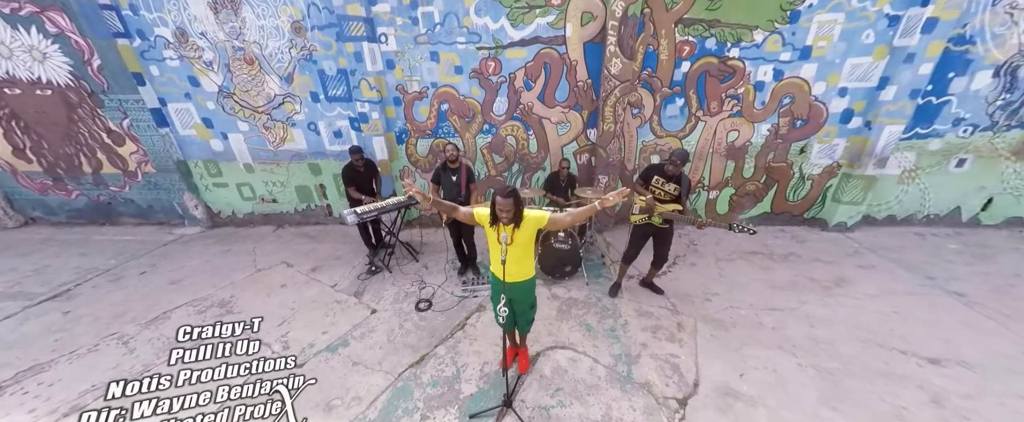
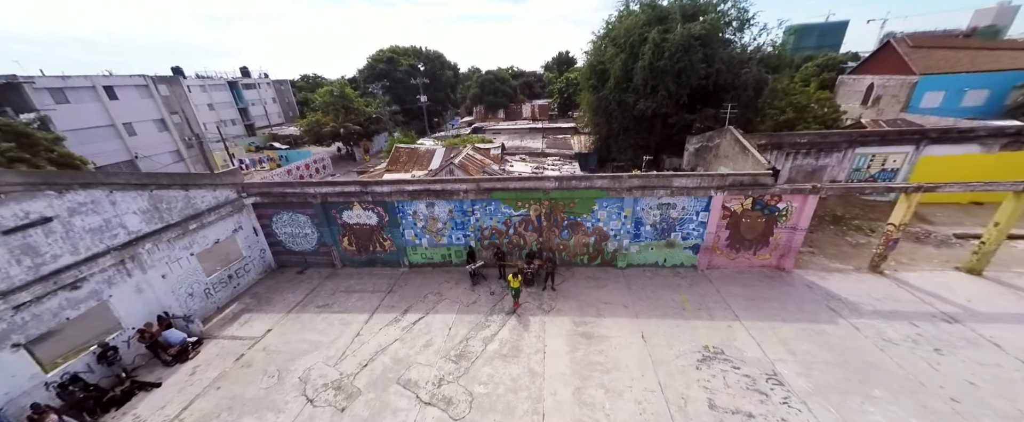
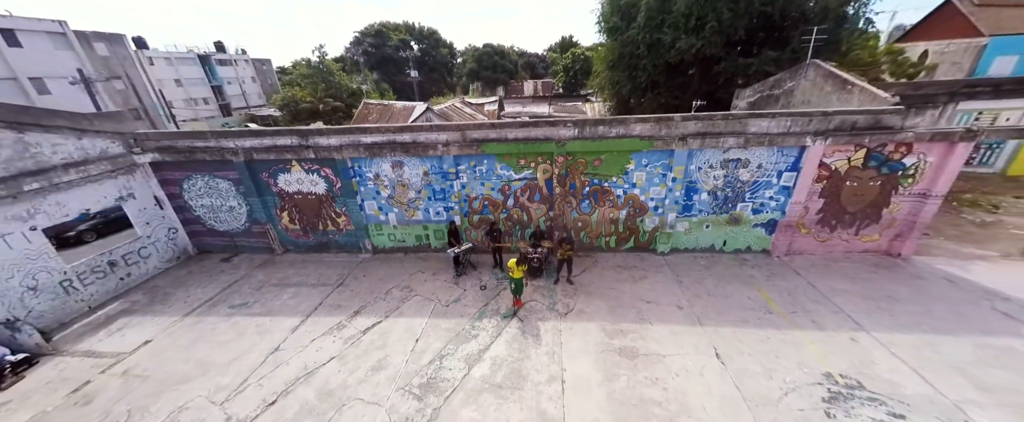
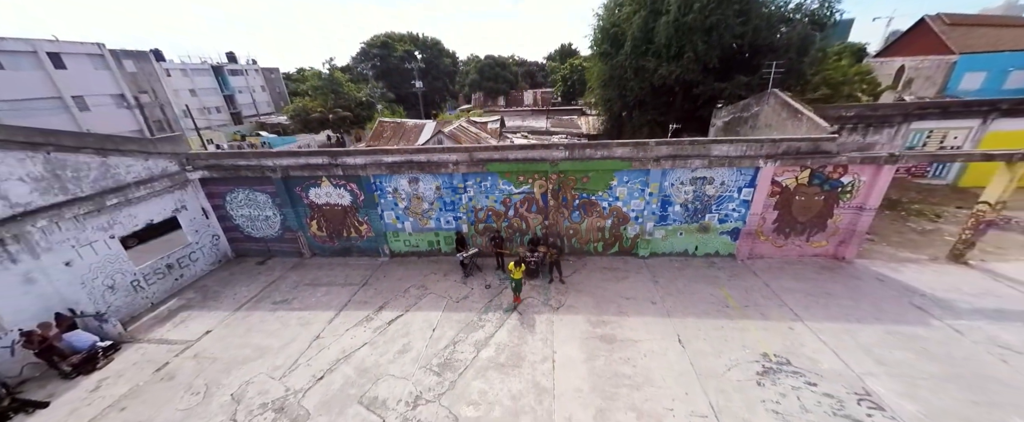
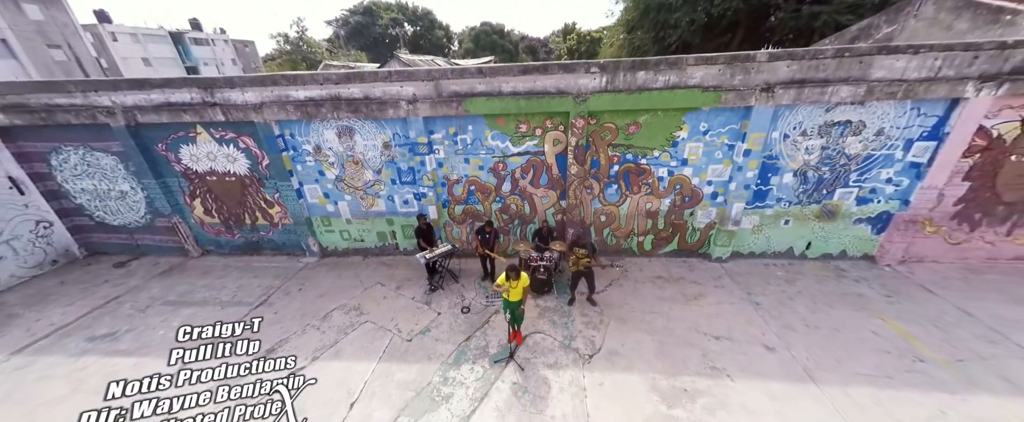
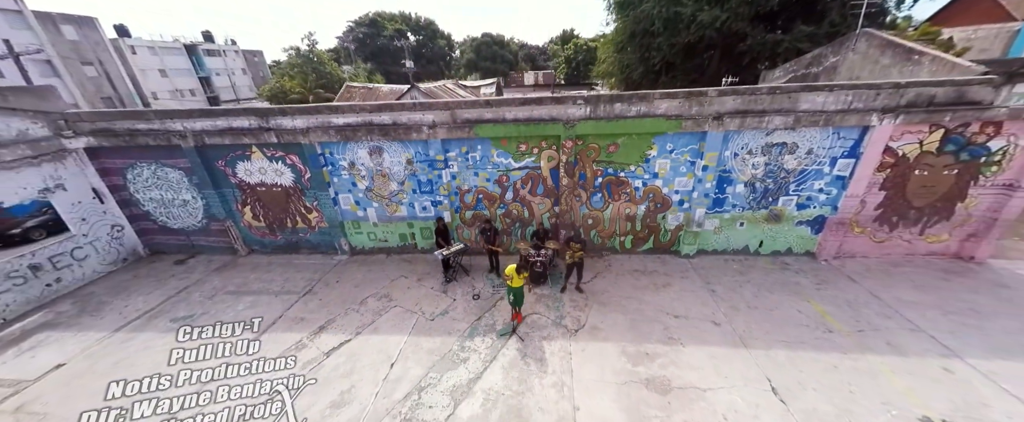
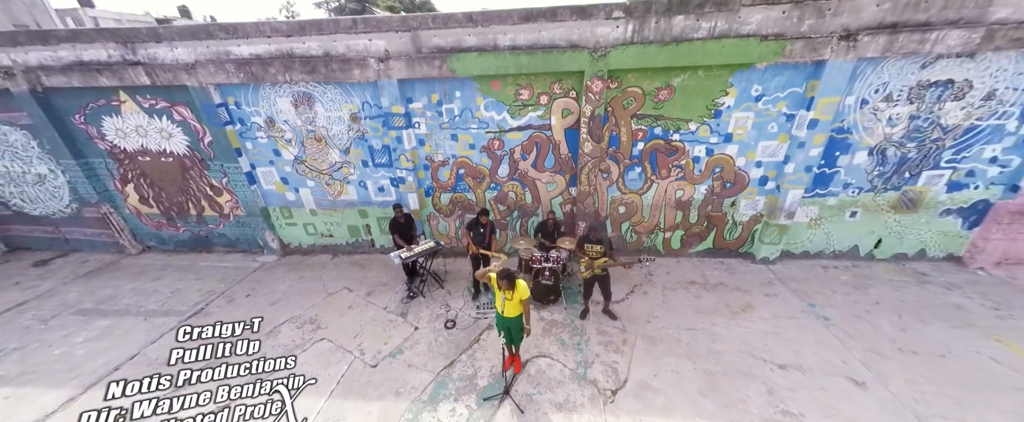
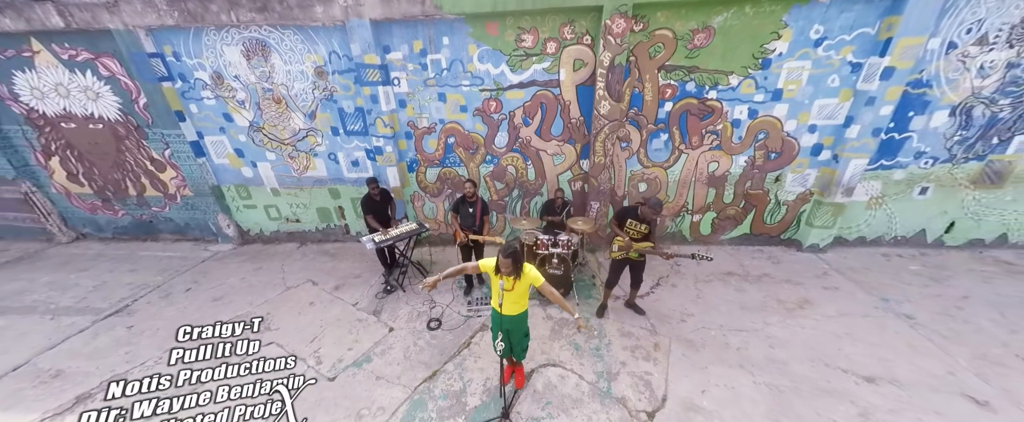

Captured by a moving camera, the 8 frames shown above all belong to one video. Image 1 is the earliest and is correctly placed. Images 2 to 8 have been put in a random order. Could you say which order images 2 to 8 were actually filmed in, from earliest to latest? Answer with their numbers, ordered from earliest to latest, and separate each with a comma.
8, 7, 5, 6, 3, 4, 2
